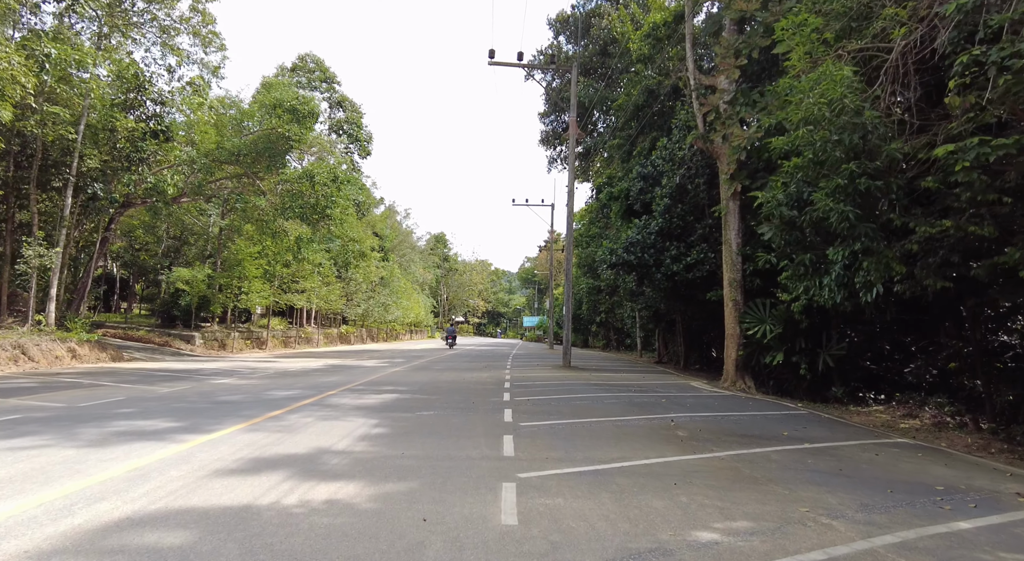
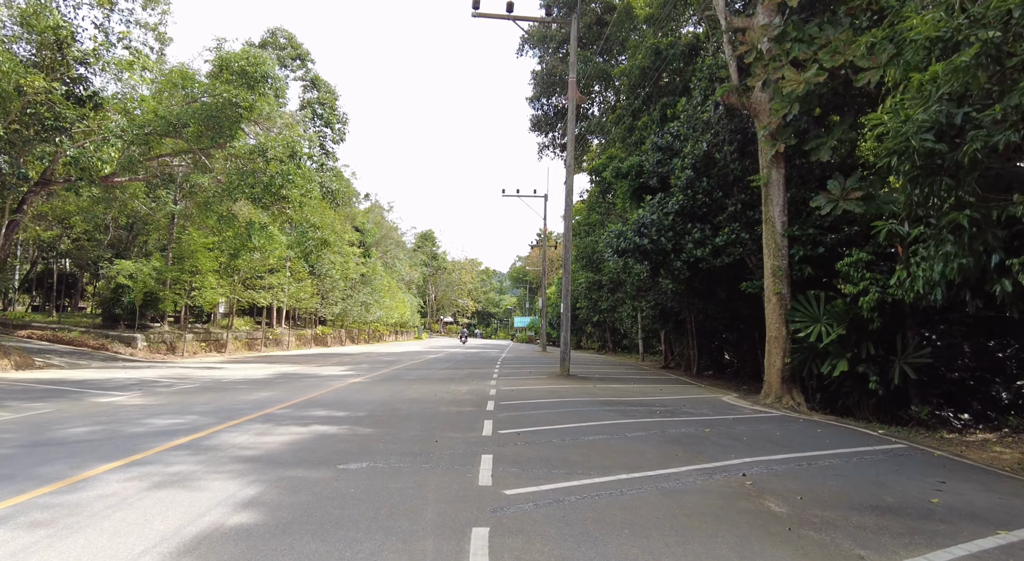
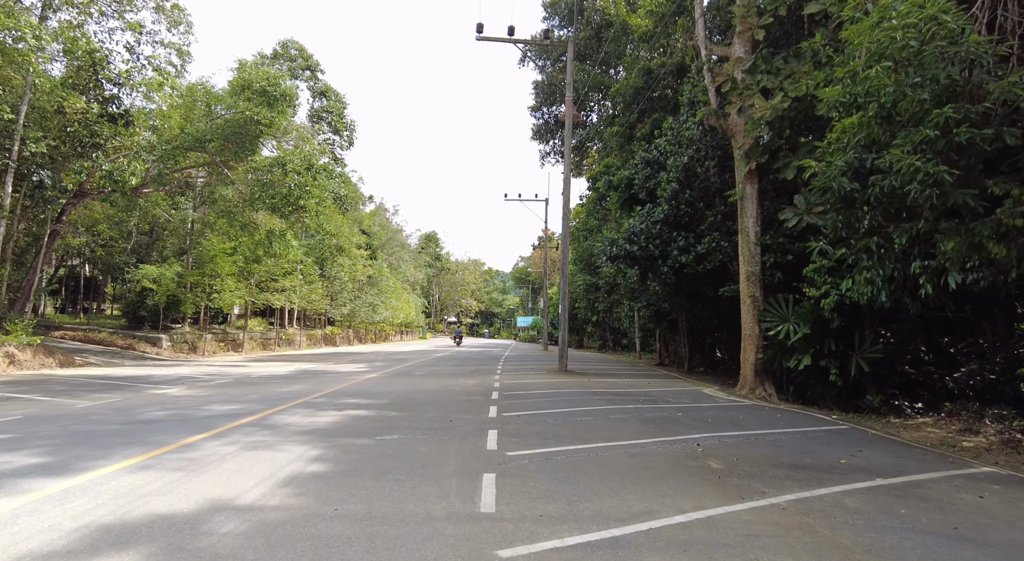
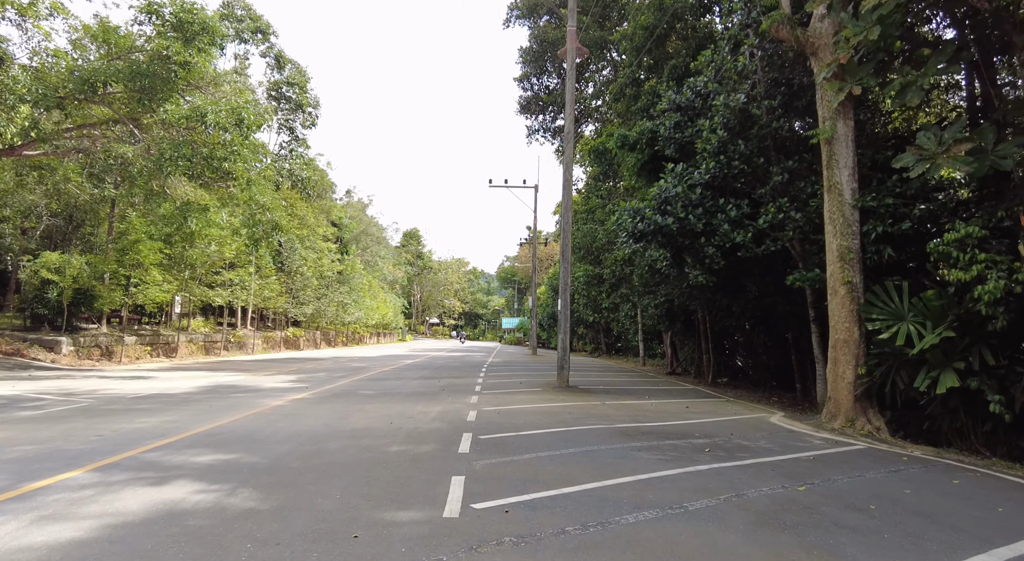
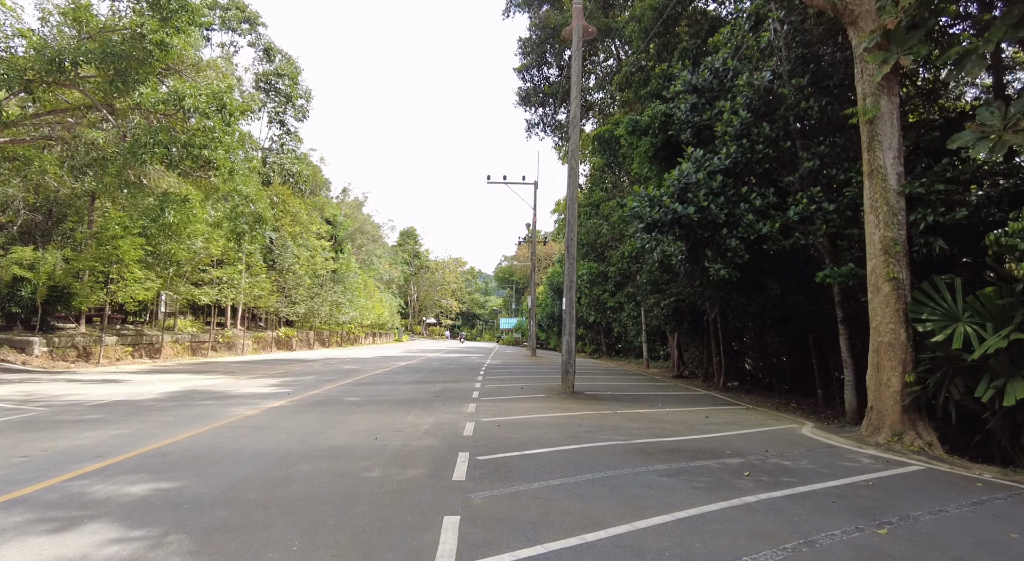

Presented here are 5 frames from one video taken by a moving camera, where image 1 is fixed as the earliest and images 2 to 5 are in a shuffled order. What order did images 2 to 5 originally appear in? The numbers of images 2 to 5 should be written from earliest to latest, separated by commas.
3, 2, 4, 5
